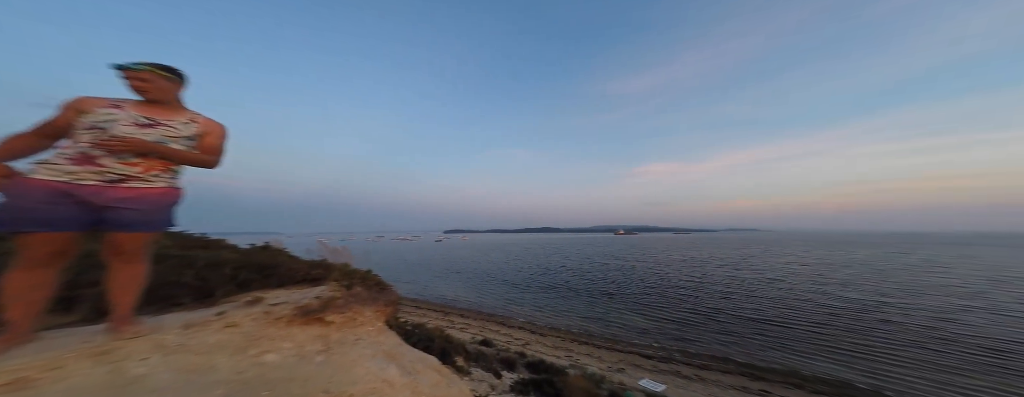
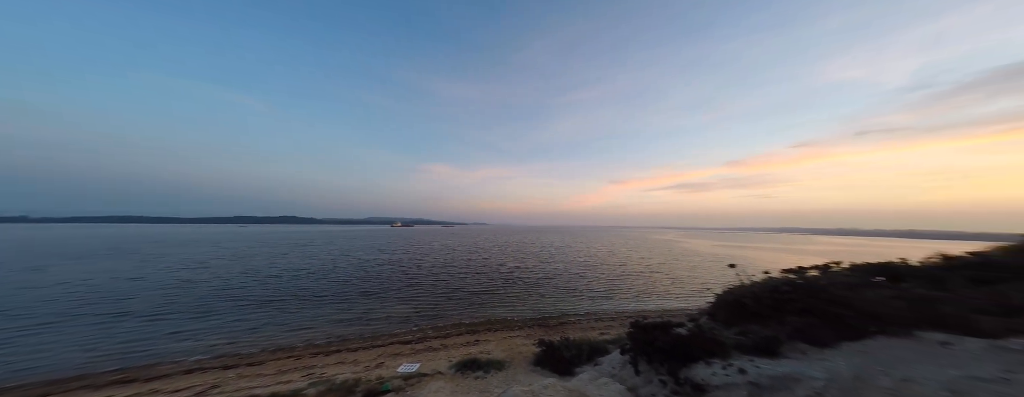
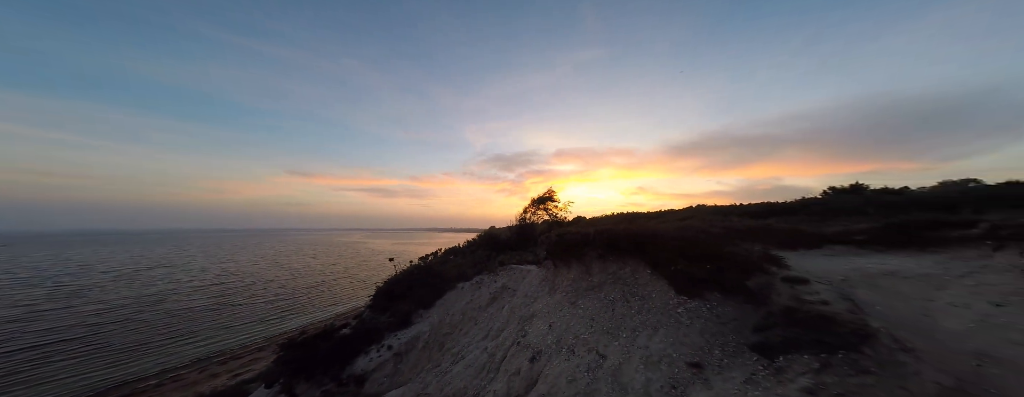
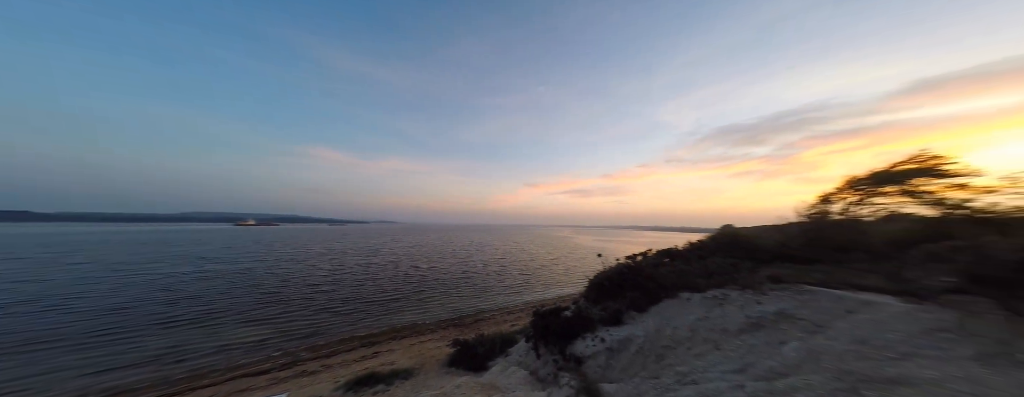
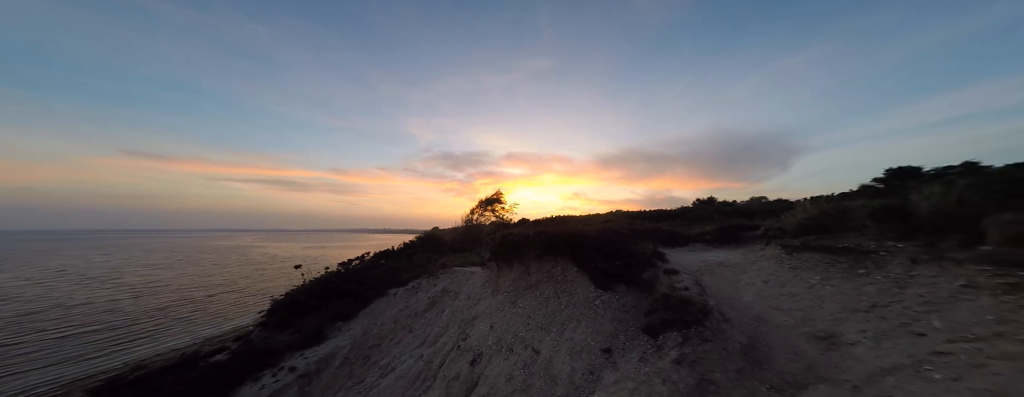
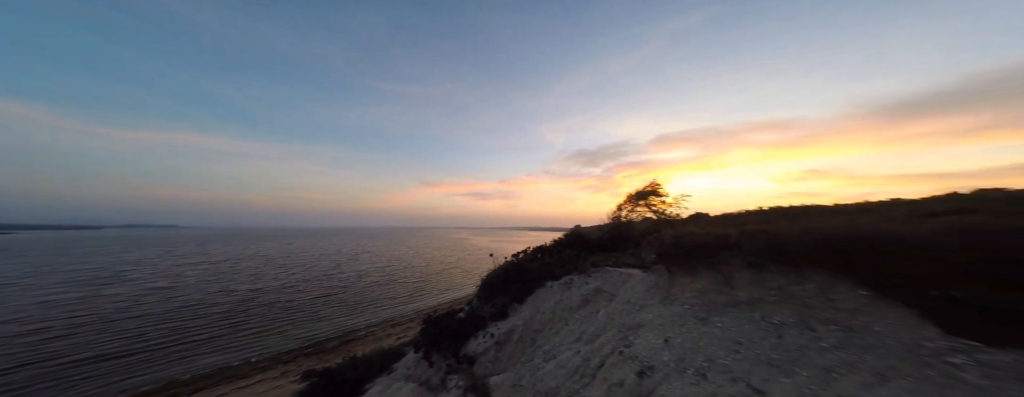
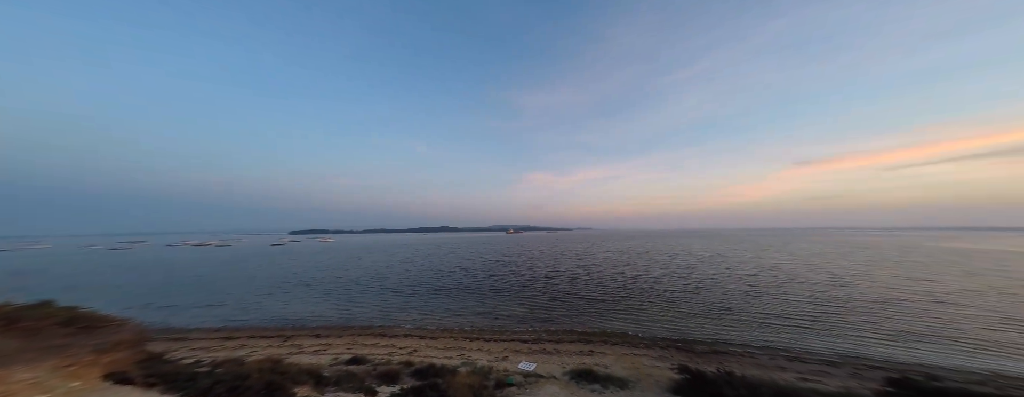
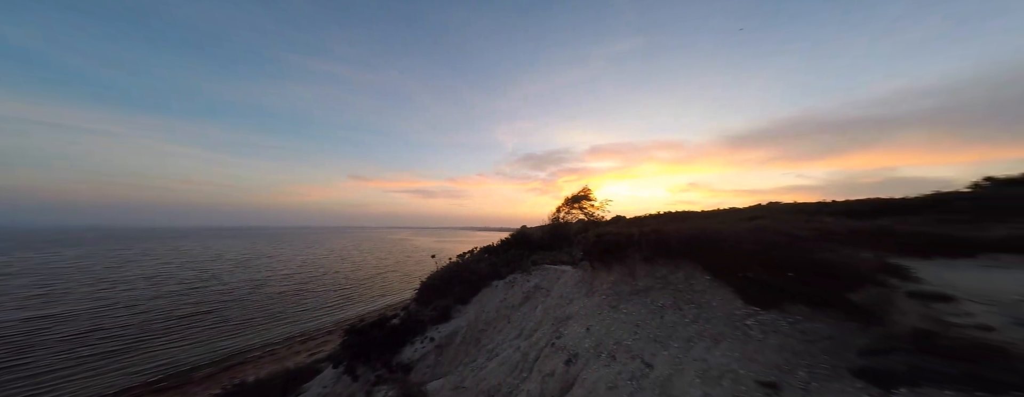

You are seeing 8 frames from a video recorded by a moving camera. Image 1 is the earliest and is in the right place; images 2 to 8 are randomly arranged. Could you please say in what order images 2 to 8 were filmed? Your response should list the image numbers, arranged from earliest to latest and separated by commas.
7, 2, 4, 6, 8, 3, 5
